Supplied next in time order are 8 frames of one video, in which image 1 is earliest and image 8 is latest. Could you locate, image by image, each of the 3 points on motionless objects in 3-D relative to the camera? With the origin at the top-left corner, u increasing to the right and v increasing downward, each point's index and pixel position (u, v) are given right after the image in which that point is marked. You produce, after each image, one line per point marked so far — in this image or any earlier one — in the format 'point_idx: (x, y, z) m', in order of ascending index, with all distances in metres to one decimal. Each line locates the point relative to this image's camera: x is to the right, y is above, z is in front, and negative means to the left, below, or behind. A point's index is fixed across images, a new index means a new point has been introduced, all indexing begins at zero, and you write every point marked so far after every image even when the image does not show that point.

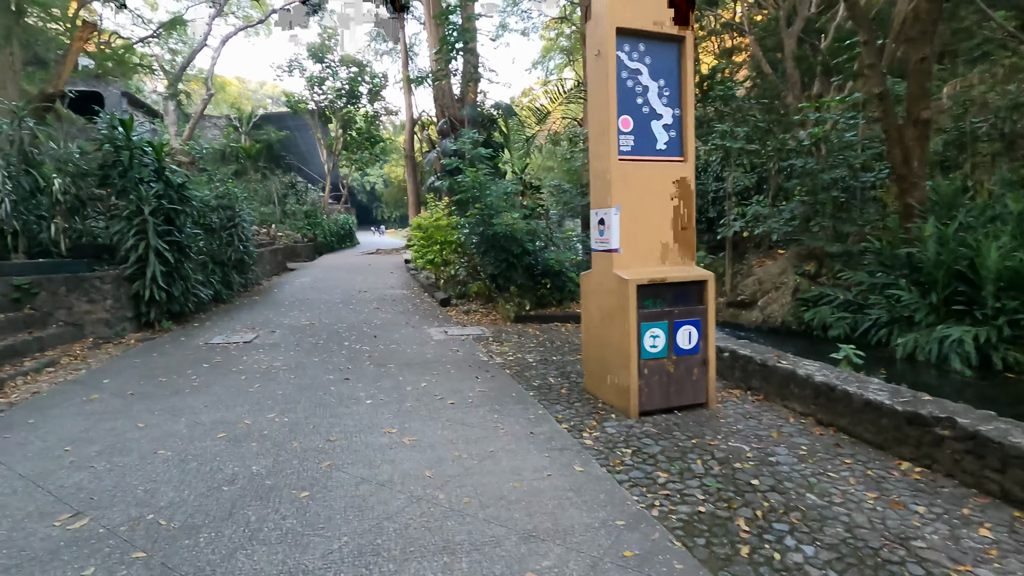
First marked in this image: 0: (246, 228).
0: (-4.5, +1.0, +9.2) m
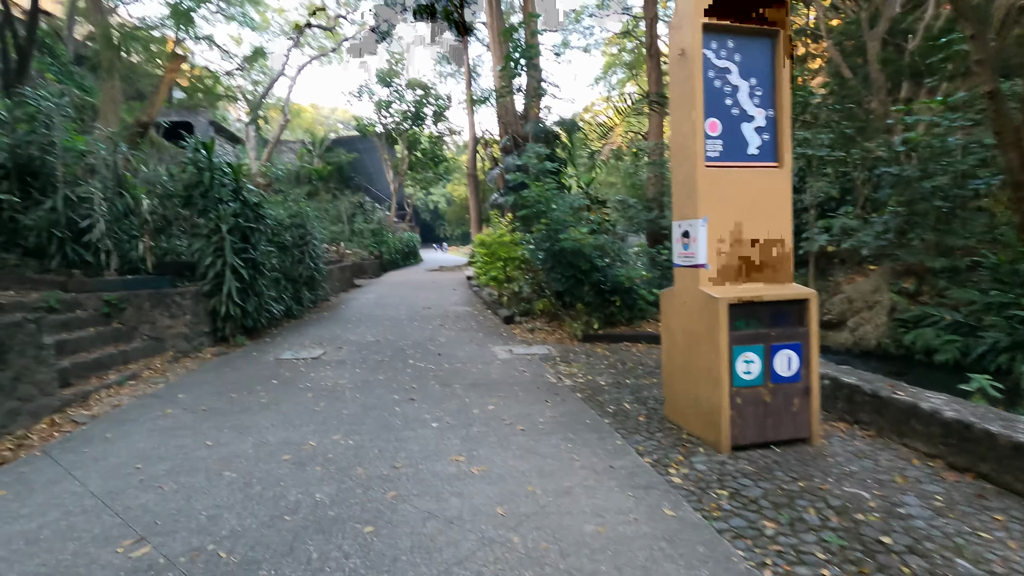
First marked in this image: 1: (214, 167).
0: (-3.4, +0.7, +9.4) m
1: (-3.5, +1.4, +6.3) m
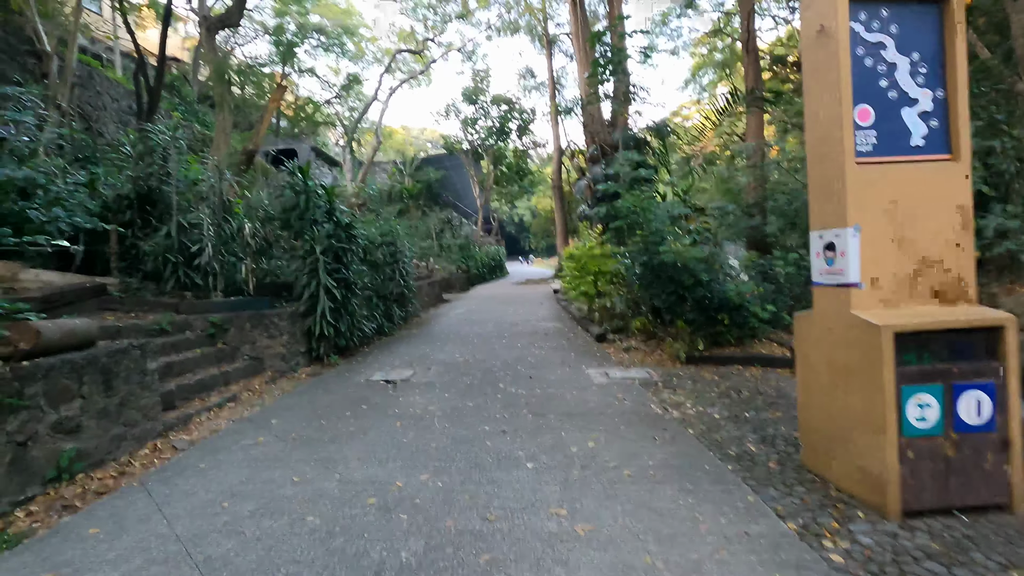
0: (-1.9, +0.4, +9.5) m
1: (-2.4, +1.2, +6.4) m
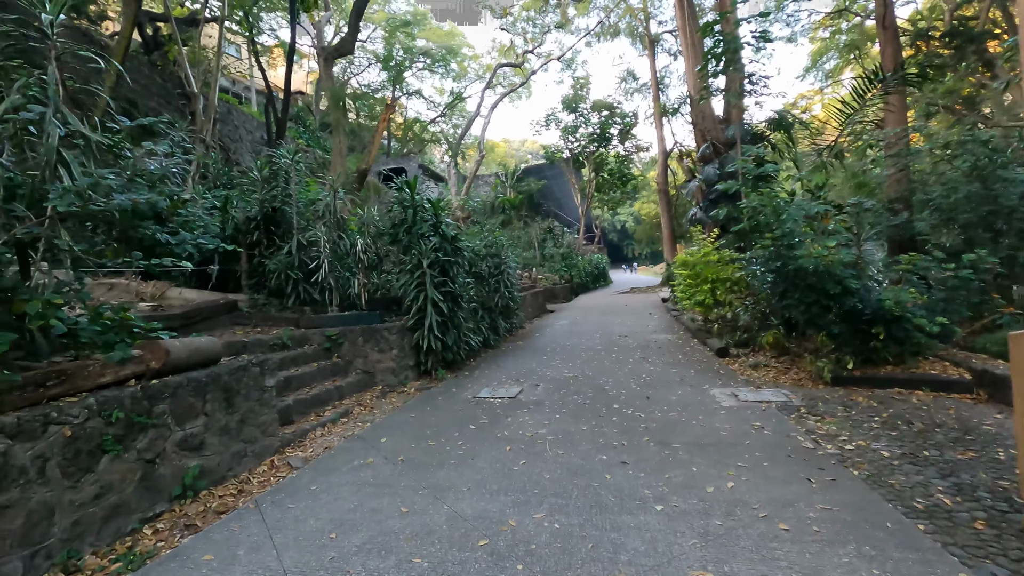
0: (0.0, +0.2, +9.4) m
1: (-1.1, +1.0, +6.5) m
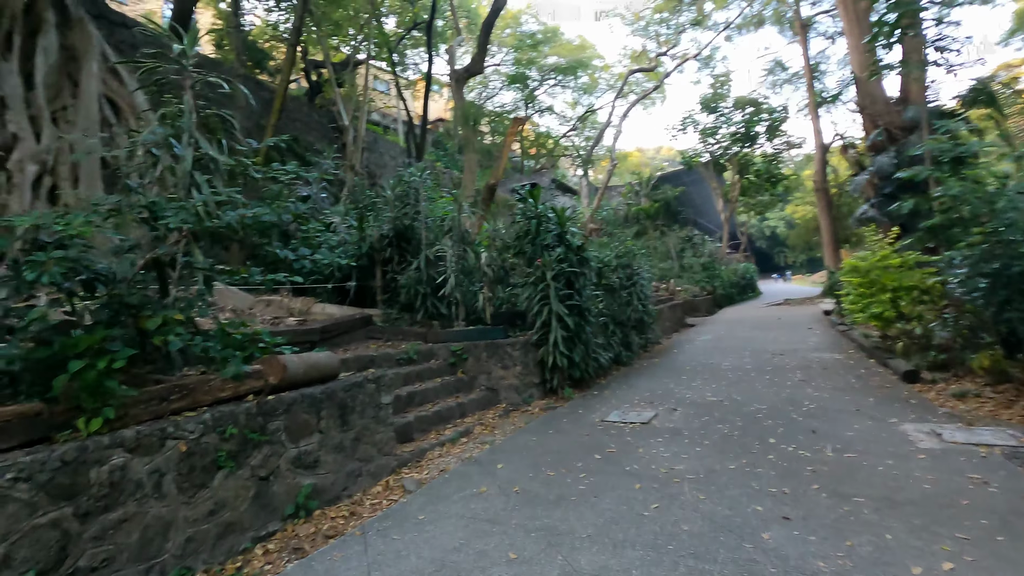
0: (+2.2, 0.0, +8.7) m
1: (+0.4, +0.9, +6.2) m
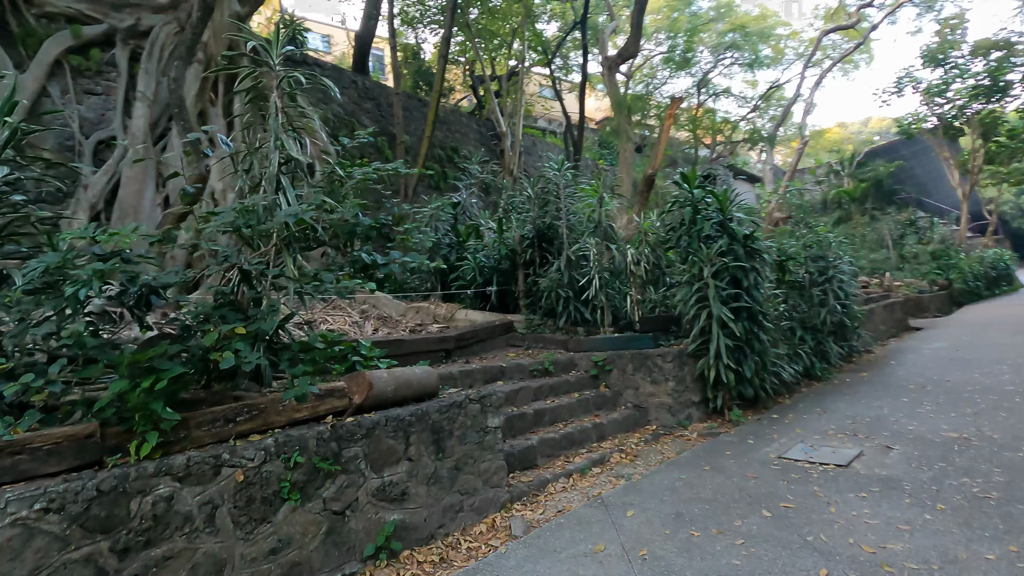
0: (+4.4, +0.1, +7.0) m
1: (+1.8, +0.9, +5.2) m
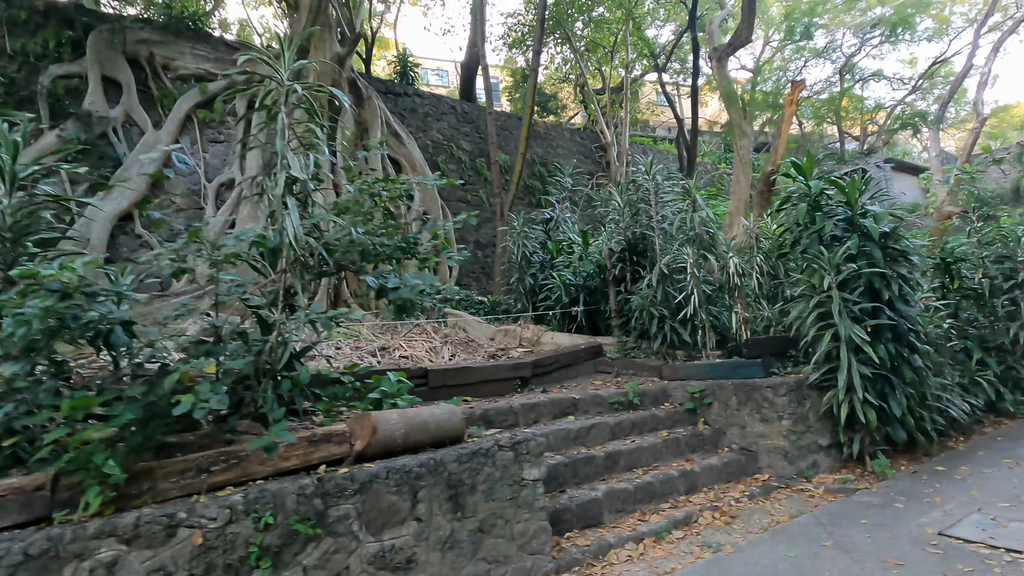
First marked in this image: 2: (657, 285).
0: (+5.3, 0.0, +5.4) m
1: (+2.4, +0.8, +4.2) m
2: (+1.4, 0.0, +5.2) m
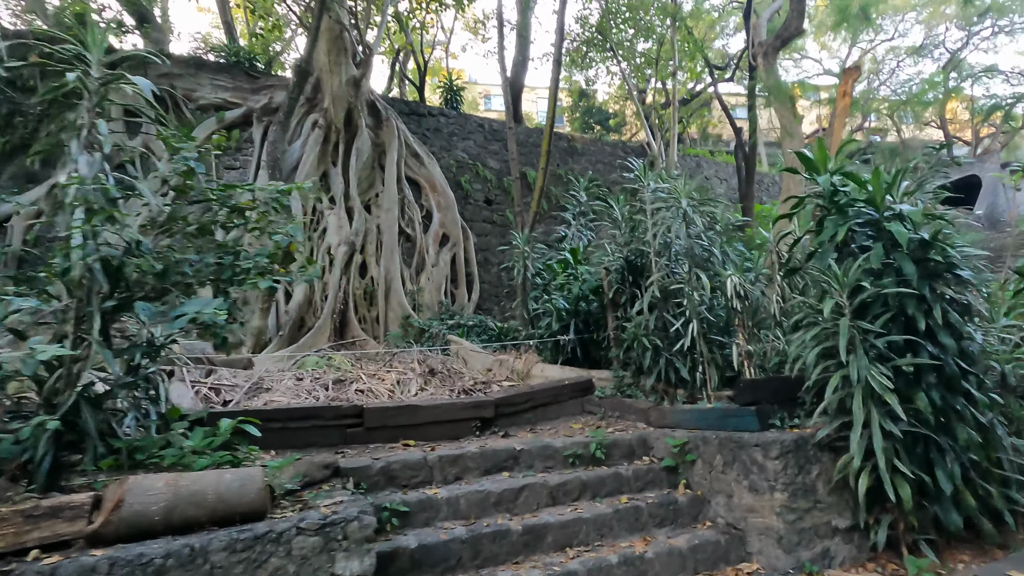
0: (+5.0, -0.2, +3.9) m
1: (+2.0, +0.6, +3.3) m
2: (+1.1, -0.2, +4.4) m
